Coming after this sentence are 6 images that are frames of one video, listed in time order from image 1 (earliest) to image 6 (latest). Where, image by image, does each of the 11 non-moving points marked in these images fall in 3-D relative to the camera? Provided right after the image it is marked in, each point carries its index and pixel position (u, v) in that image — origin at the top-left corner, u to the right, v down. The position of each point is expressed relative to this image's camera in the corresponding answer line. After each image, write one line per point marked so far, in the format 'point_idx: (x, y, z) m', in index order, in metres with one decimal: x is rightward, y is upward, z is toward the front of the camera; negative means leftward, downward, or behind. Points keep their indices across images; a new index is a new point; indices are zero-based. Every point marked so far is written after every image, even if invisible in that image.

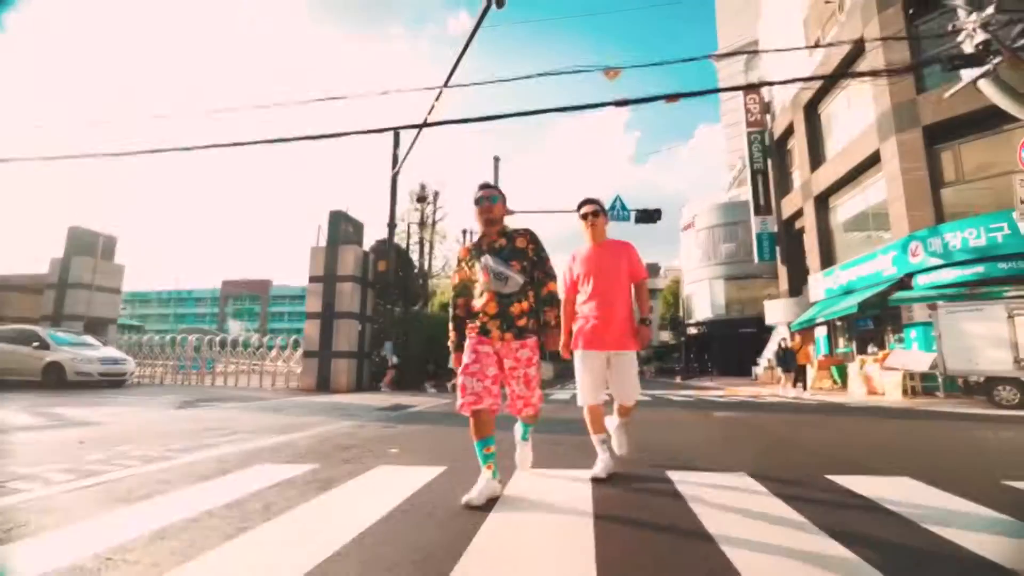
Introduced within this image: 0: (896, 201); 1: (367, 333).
0: (+9.5, +2.2, +13.0) m
1: (-4.2, -1.3, +15.3) m
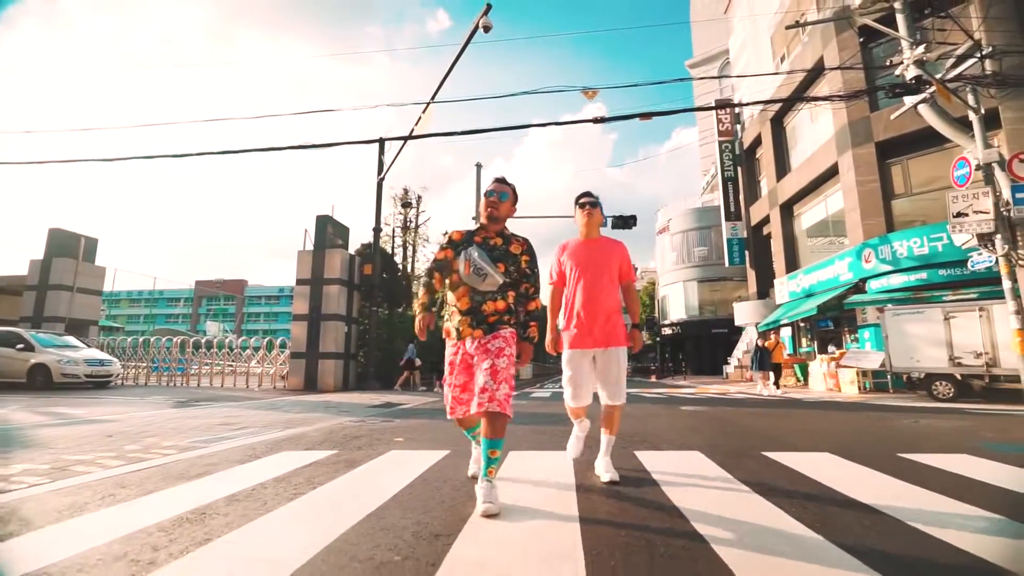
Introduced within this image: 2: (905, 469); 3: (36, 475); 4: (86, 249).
0: (+9.1, +2.1, +14.0) m
1: (-4.8, -1.4, +15.7) m
2: (+2.8, -1.3, +3.7) m
3: (-3.0, -1.2, +3.3) m
4: (-14.8, +1.4, +18.3) m
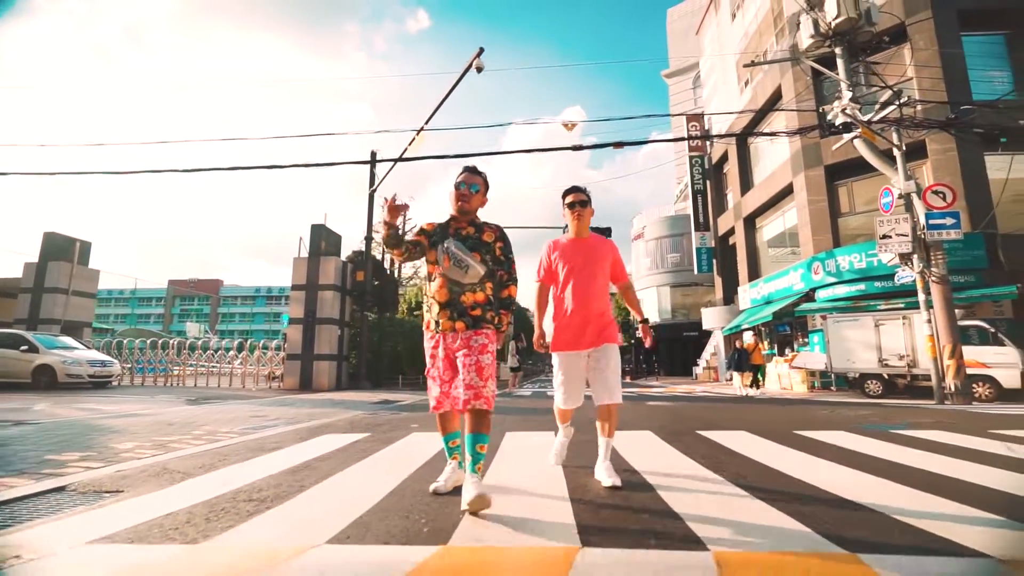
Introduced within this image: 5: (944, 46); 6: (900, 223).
0: (+8.6, +1.8, +15.5) m
1: (-5.3, -1.5, +16.7) m
2: (+2.8, -1.5, +4.9) m
3: (-3.0, -1.3, +4.3) m
4: (-15.4, +1.3, +18.8) m
5: (+10.8, +6.0, +13.1) m
6: (+7.5, +1.3, +10.2) m
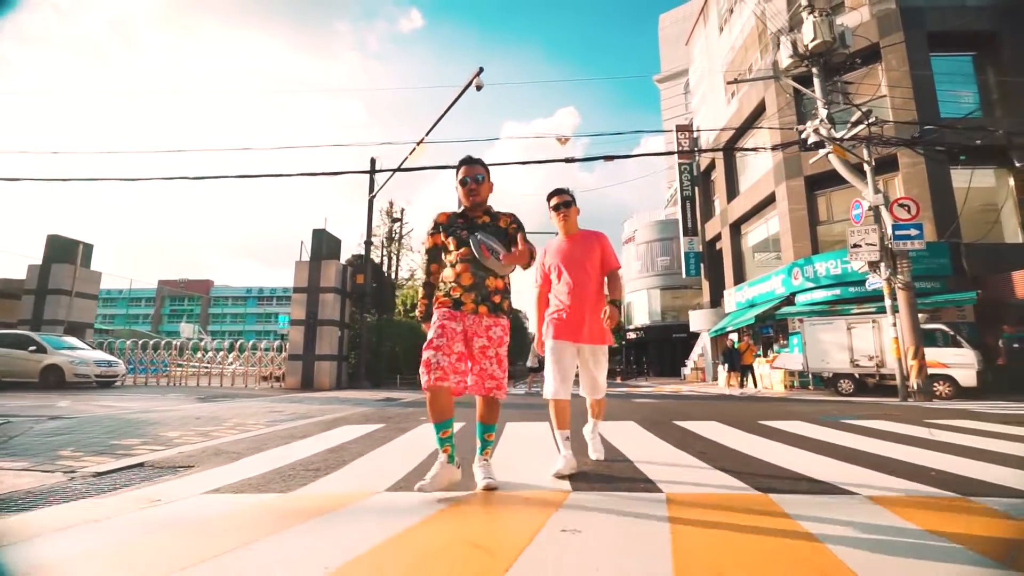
0: (+8.5, +1.7, +16.3) m
1: (-5.5, -1.6, +17.2) m
2: (+2.8, -1.6, +5.6) m
3: (-3.0, -1.4, +4.9) m
4: (-15.6, +1.2, +19.2) m
5: (+10.7, +5.8, +14.0) m
6: (+7.4, +1.2, +10.9) m
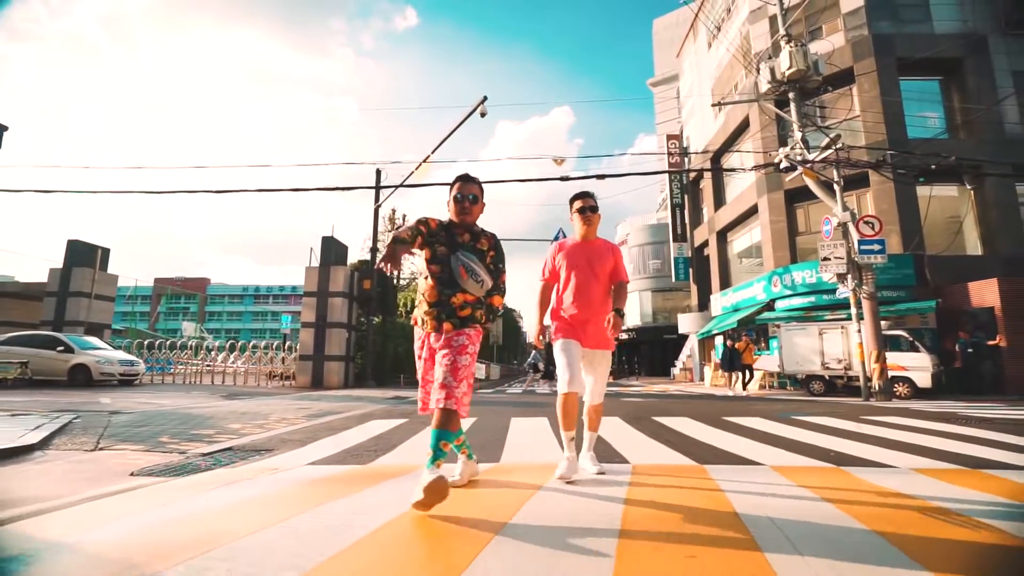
0: (+8.4, +1.5, +17.4) m
1: (-5.5, -1.8, +18.2) m
2: (+2.8, -1.8, +6.7) m
3: (-2.9, -1.6, +5.9) m
4: (-15.7, +1.1, +20.1) m
5: (+10.7, +5.6, +15.1) m
6: (+7.4, +0.9, +12.0) m
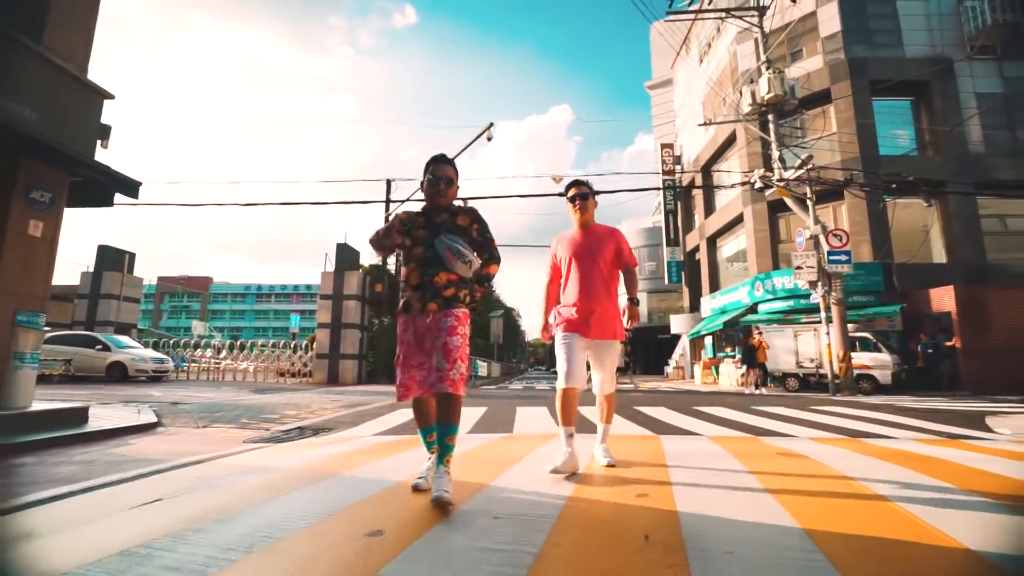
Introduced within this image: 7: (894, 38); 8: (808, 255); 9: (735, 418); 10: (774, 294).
0: (+8.5, +1.3, +18.7) m
1: (-5.5, -1.9, +19.5) m
2: (+2.9, -1.9, +8.0) m
3: (-2.9, -1.7, +7.2) m
4: (-15.6, +1.0, +21.3) m
5: (+10.8, +5.5, +16.4) m
6: (+7.5, +0.8, +13.3) m
7: (+12.2, +8.0, +16.8) m
8: (+7.5, +0.8, +13.4) m
9: (+3.3, -1.9, +7.8) m
10: (+8.6, -0.2, +17.1) m
